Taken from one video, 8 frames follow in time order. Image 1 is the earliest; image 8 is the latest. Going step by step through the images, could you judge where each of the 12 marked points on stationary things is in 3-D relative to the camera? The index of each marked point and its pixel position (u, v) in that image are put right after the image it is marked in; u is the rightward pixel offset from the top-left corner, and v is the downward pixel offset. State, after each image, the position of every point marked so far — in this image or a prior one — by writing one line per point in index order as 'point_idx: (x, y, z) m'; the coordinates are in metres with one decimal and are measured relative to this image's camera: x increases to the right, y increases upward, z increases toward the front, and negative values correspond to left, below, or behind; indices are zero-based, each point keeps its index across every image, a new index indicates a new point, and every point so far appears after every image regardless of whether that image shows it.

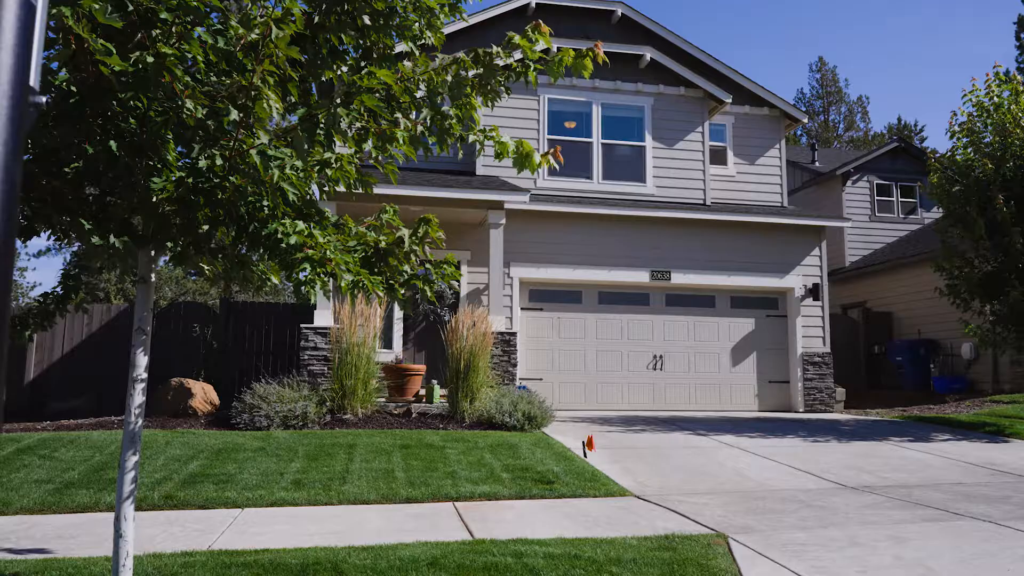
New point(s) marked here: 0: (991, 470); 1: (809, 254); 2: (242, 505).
0: (+5.3, -2.0, +9.5) m
1: (+5.4, +0.6, +15.7) m
2: (-2.4, -1.9, +7.5) m
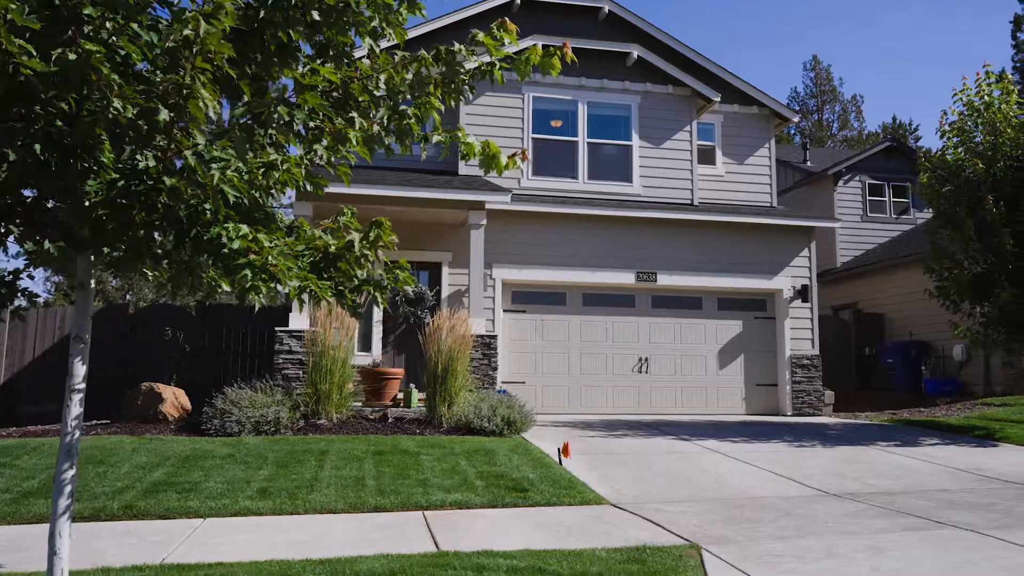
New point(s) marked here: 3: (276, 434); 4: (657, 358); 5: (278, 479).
0: (+5.0, -2.0, +9.2) m
1: (+5.1, +0.6, +15.5) m
2: (-2.6, -1.9, +7.3) m
3: (-2.8, -1.7, +10.3) m
4: (+2.5, -1.2, +14.8) m
5: (-2.3, -1.9, +8.3) m
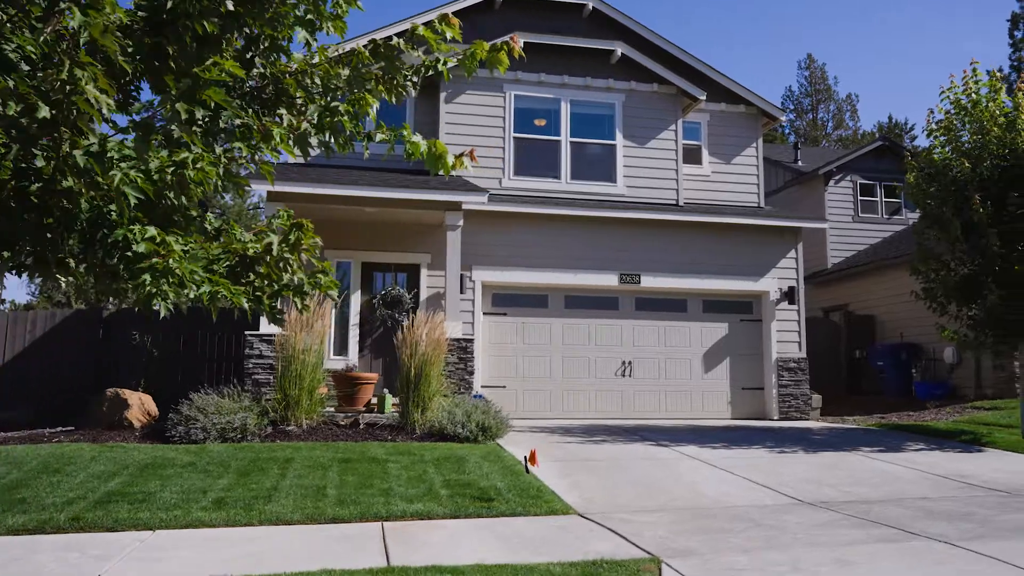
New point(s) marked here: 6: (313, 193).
0: (+4.7, -2.0, +9.0) m
1: (+4.8, +0.6, +15.2) m
2: (-2.9, -2.0, +7.1) m
3: (-3.2, -1.8, +10.0) m
4: (+2.2, -1.2, +14.6) m
5: (-2.6, -1.9, +8.1) m
6: (-2.8, +1.3, +11.9) m
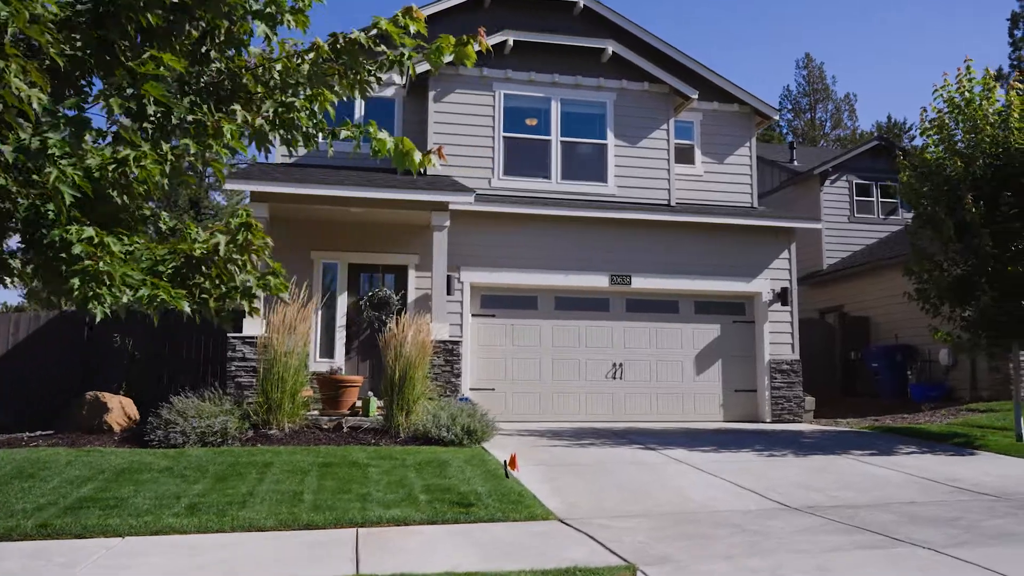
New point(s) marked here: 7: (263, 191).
0: (+4.5, -2.0, +8.8) m
1: (+4.6, +0.5, +15.1) m
2: (-3.1, -2.0, +6.9) m
3: (-3.3, -1.8, +9.9) m
4: (+2.0, -1.3, +14.4) m
5: (-2.8, -1.9, +7.9) m
6: (-2.9, +1.3, +11.8) m
7: (-3.4, +1.3, +11.6) m
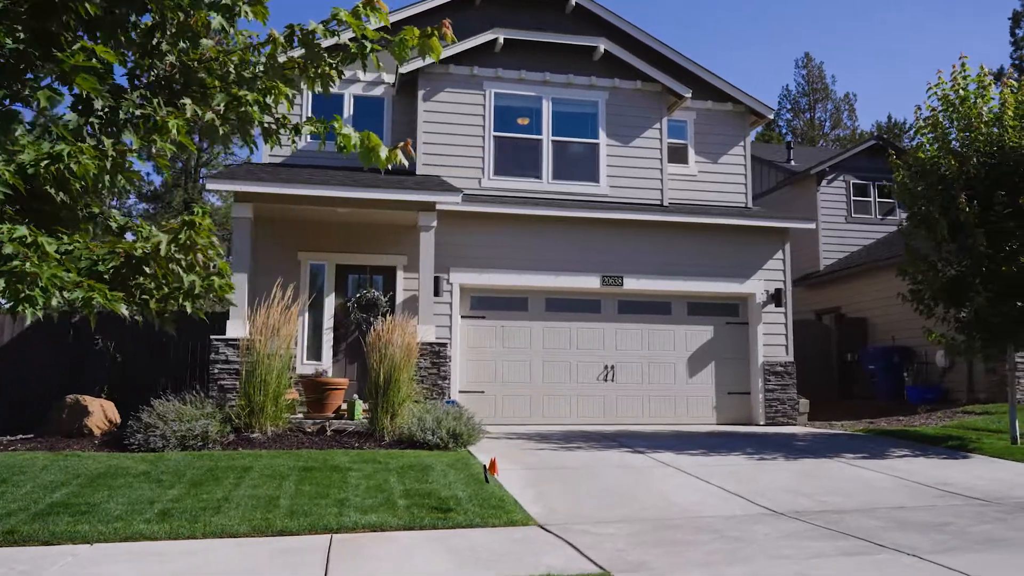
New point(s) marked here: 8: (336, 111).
0: (+4.3, -2.0, +8.7) m
1: (+4.5, +0.5, +14.9) m
2: (-3.3, -2.0, +6.8) m
3: (-3.5, -1.8, +9.8) m
4: (+1.8, -1.3, +14.3) m
5: (-3.0, -1.9, +7.8) m
6: (-3.1, +1.3, +11.6) m
7: (-3.5, +1.3, +11.5) m
8: (-2.9, +3.0, +14.3) m
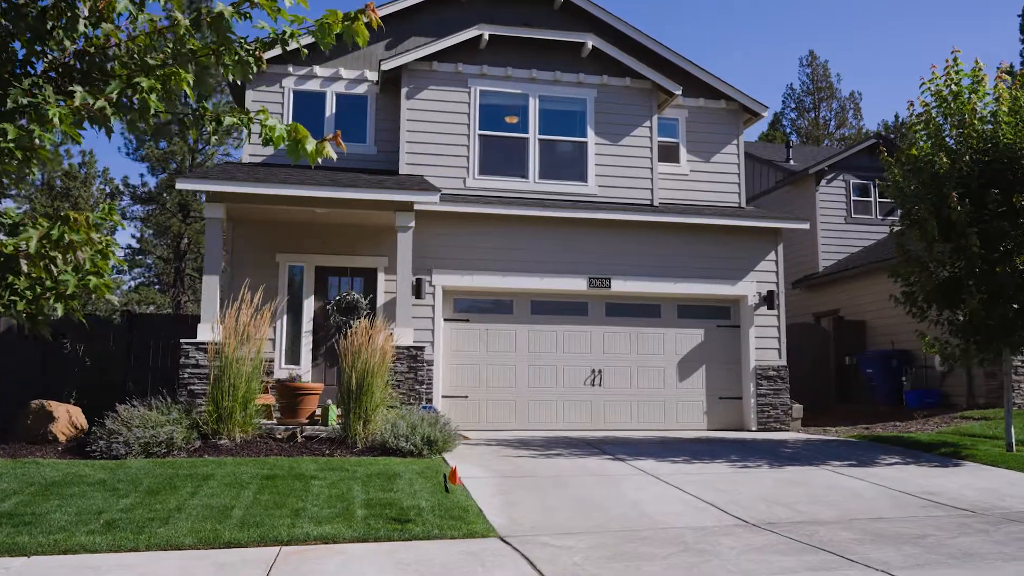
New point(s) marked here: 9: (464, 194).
0: (+4.0, -2.1, +8.3) m
1: (+4.3, +0.5, +14.5) m
2: (-3.7, -2.0, +6.5) m
3: (-3.8, -1.9, +9.5) m
4: (+1.6, -1.3, +13.9) m
5: (-3.3, -1.9, +7.5) m
6: (-3.4, +1.2, +11.4) m
7: (-3.8, +1.3, +11.3) m
8: (-3.2, +2.9, +14.0) m
9: (-0.8, +1.5, +14.0) m
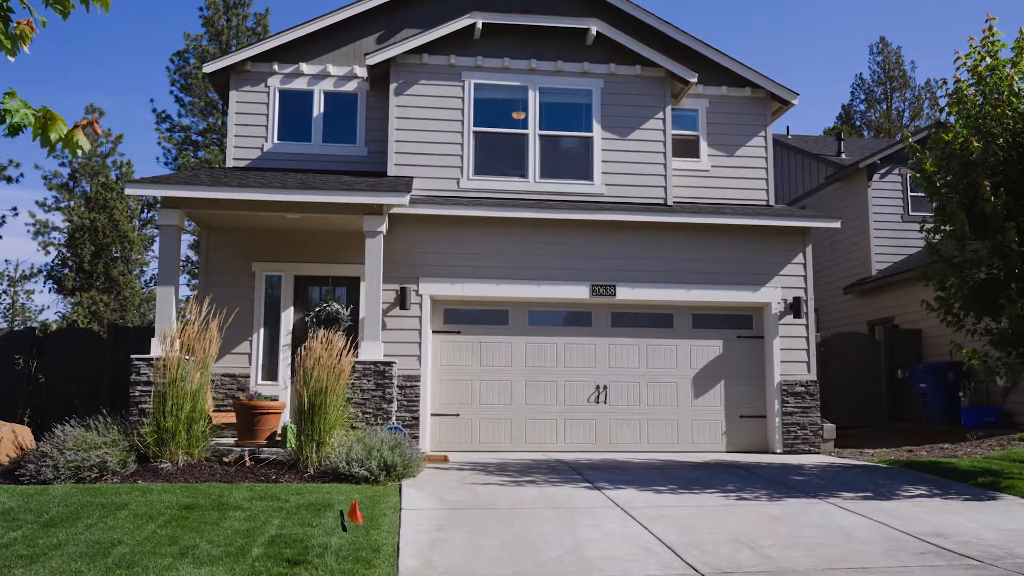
0: (+3.3, -2.1, +6.9) m
1: (+4.2, +0.4, +13.1) m
2: (-4.5, -2.1, +5.9) m
3: (-4.3, -2.0, +8.9) m
4: (+1.6, -1.4, +12.8) m
5: (-4.0, -2.1, +6.9) m
6: (-3.7, +1.1, +10.8) m
7: (-4.2, +1.1, +10.7) m
8: (-3.2, +2.8, +13.4) m
9: (-0.8, +1.4, +13.1) m
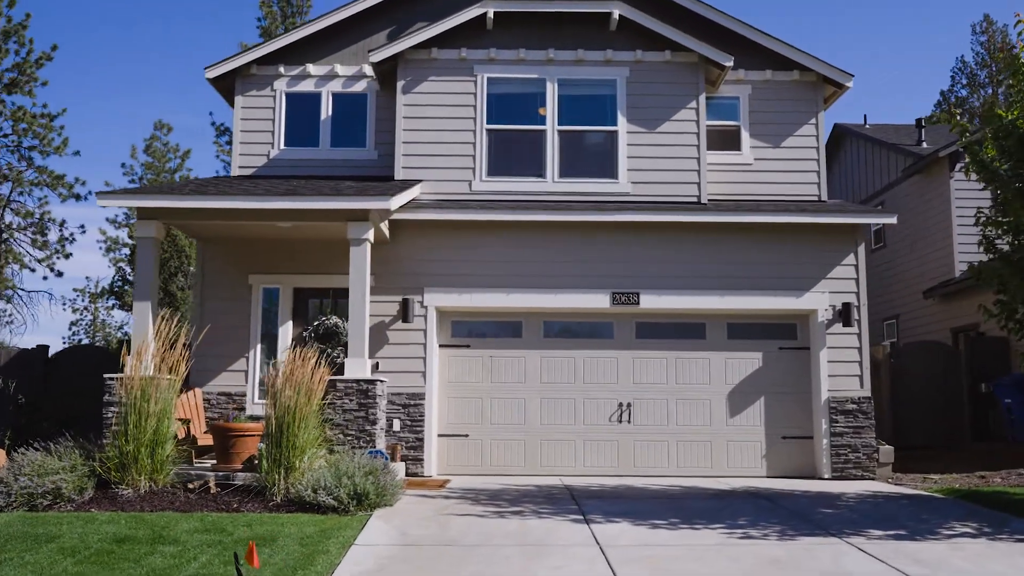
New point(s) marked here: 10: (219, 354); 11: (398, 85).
0: (+2.8, -2.1, +5.5) m
1: (+4.4, +0.3, +11.6) m
2: (-5.1, -2.3, +5.5) m
3: (-4.5, -2.2, +8.5) m
4: (+1.8, -1.5, +11.6) m
5: (-4.5, -2.2, +6.4) m
6: (-3.8, +0.9, +10.3) m
7: (-4.2, +0.9, +10.2) m
8: (-3.0, +2.6, +12.8) m
9: (-0.6, +1.2, +12.2) m
10: (-3.9, -0.9, +11.5) m
11: (-1.7, +2.9, +12.6) m
